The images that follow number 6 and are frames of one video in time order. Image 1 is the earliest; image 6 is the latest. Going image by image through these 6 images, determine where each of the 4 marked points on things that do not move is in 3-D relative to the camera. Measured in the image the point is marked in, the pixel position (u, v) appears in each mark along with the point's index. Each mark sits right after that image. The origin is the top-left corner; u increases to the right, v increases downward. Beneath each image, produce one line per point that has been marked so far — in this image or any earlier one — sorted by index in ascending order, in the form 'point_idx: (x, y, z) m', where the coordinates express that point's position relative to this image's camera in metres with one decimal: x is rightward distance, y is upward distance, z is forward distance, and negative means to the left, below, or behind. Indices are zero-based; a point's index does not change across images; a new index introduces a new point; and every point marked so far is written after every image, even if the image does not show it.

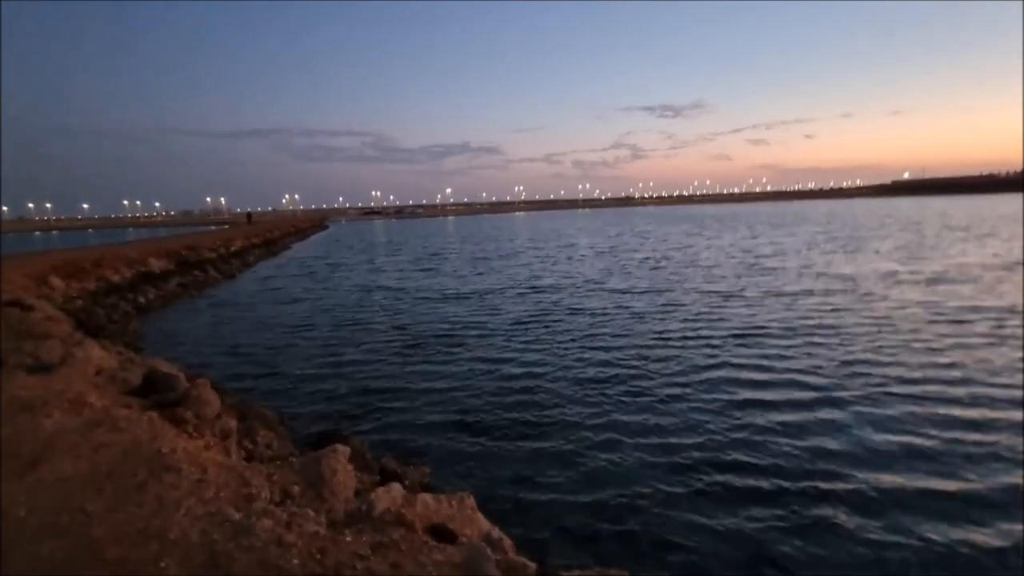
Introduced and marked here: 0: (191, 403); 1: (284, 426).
0: (-5.5, -2.0, +8.7) m
1: (-4.8, -2.8, +10.5) m
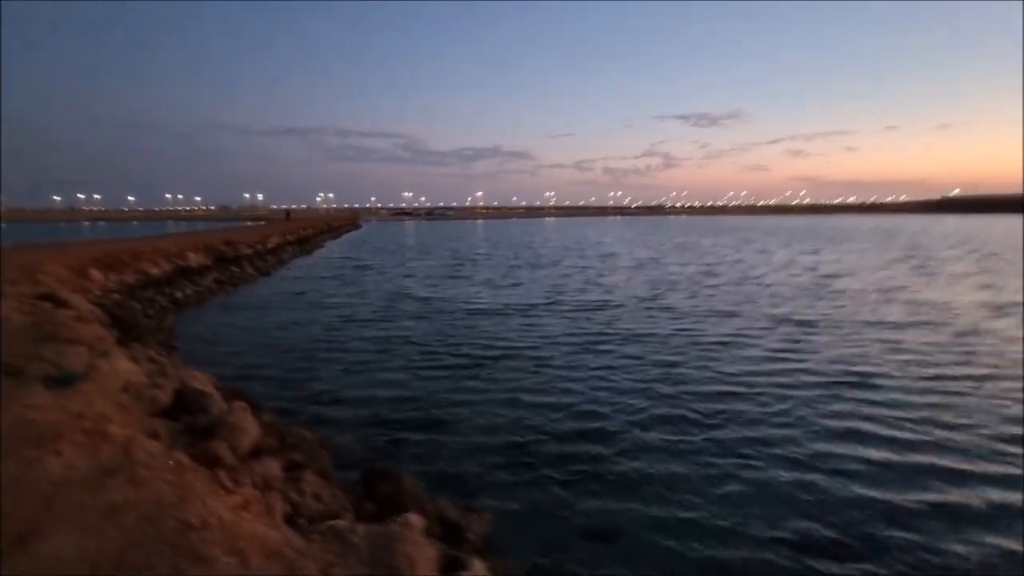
0: (-4.2, -2.1, +7.5) m
1: (-3.4, -3.0, +9.2) m
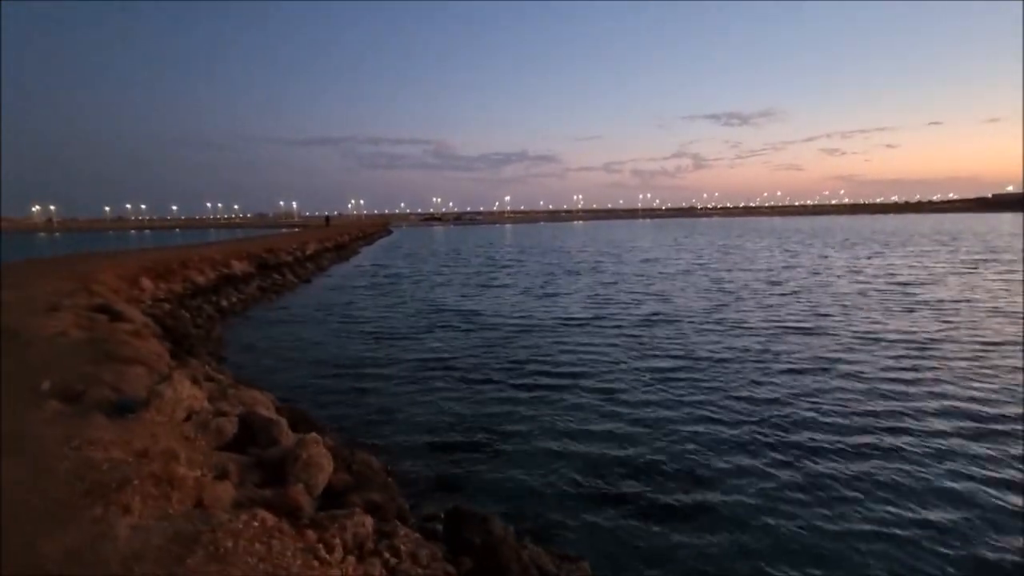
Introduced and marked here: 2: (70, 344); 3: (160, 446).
0: (-2.7, -2.3, +6.6) m
1: (-1.9, -3.3, +8.3) m
2: (-8.1, -1.1, +9.4) m
3: (-4.2, -1.9, +6.1) m
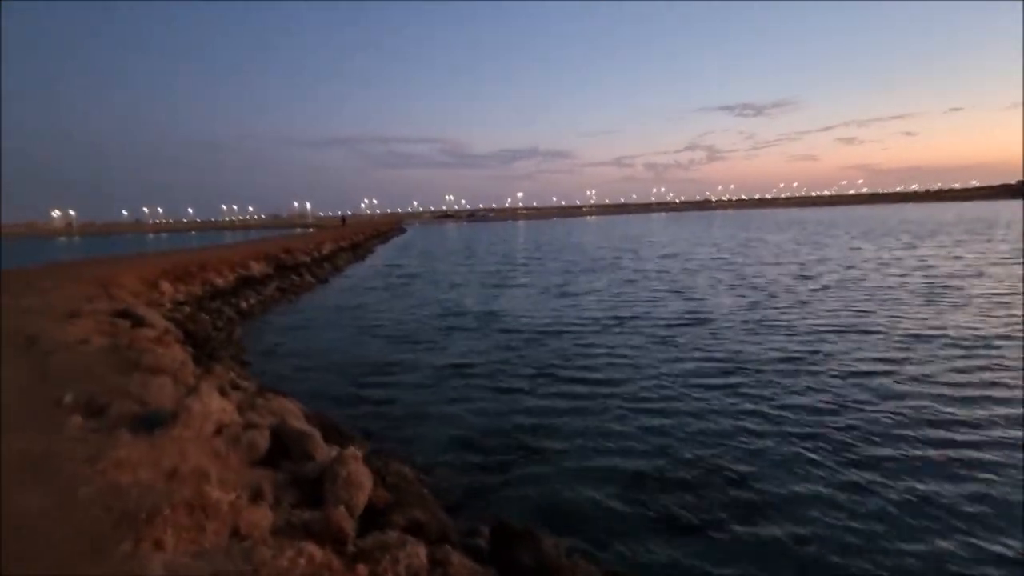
0: (-2.1, -2.4, +6.1) m
1: (-1.1, -3.3, +7.8) m
2: (-7.4, -1.2, +9.0) m
3: (-3.6, -2.0, +5.7) m
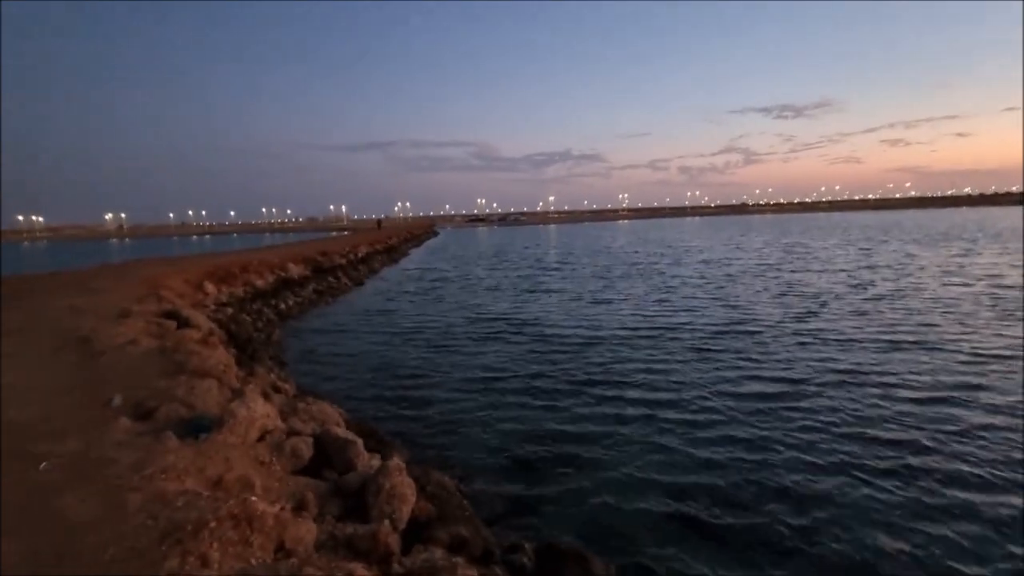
0: (-1.5, -2.5, +5.9) m
1: (-0.5, -3.4, +7.5) m
2: (-6.6, -1.2, +9.1) m
3: (-3.0, -2.0, +5.6) m
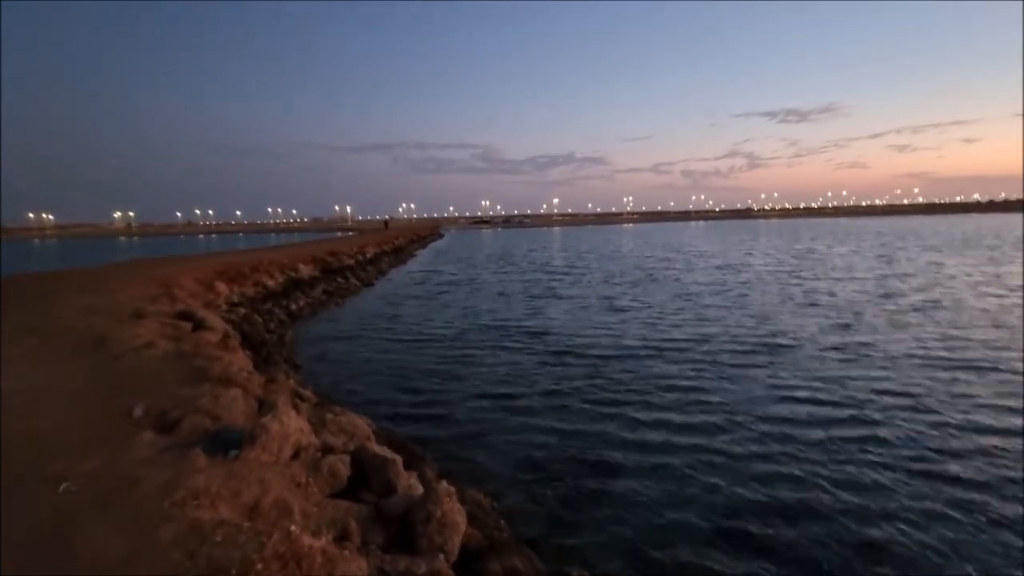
0: (-0.8, -2.5, +5.4) m
1: (+0.2, -3.5, +6.9) m
2: (-5.9, -1.2, +8.6) m
3: (-2.4, -2.1, +5.0) m
